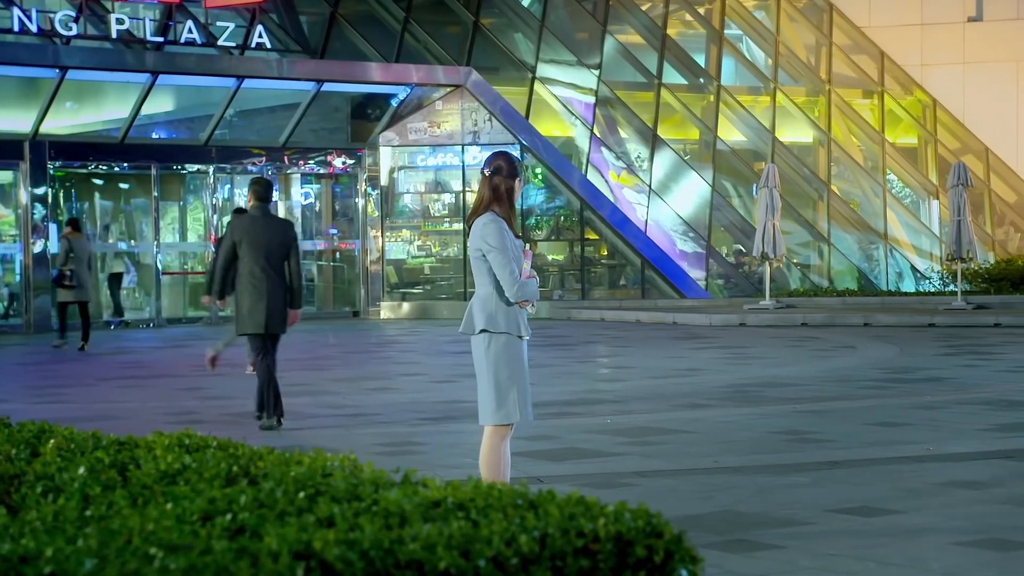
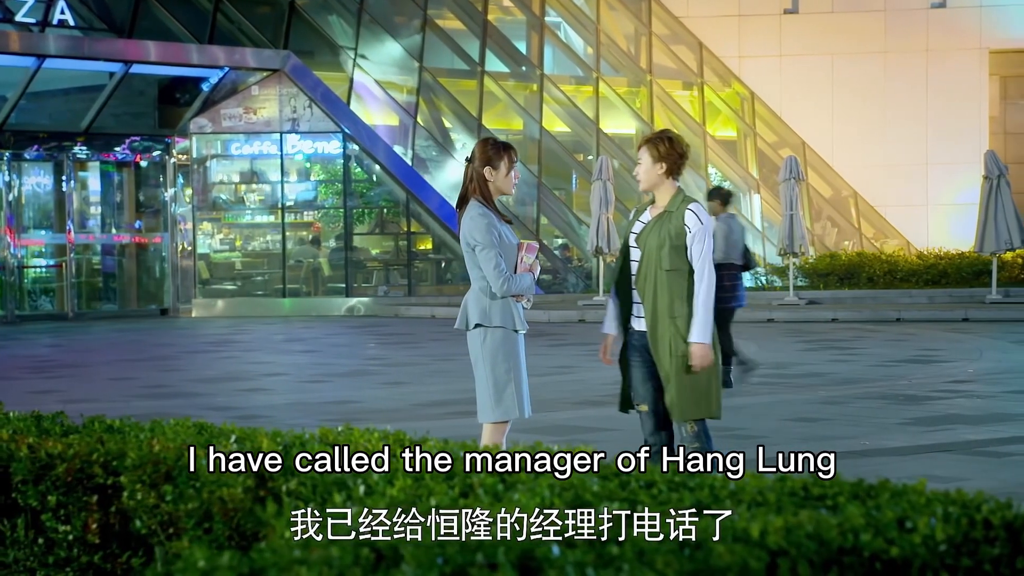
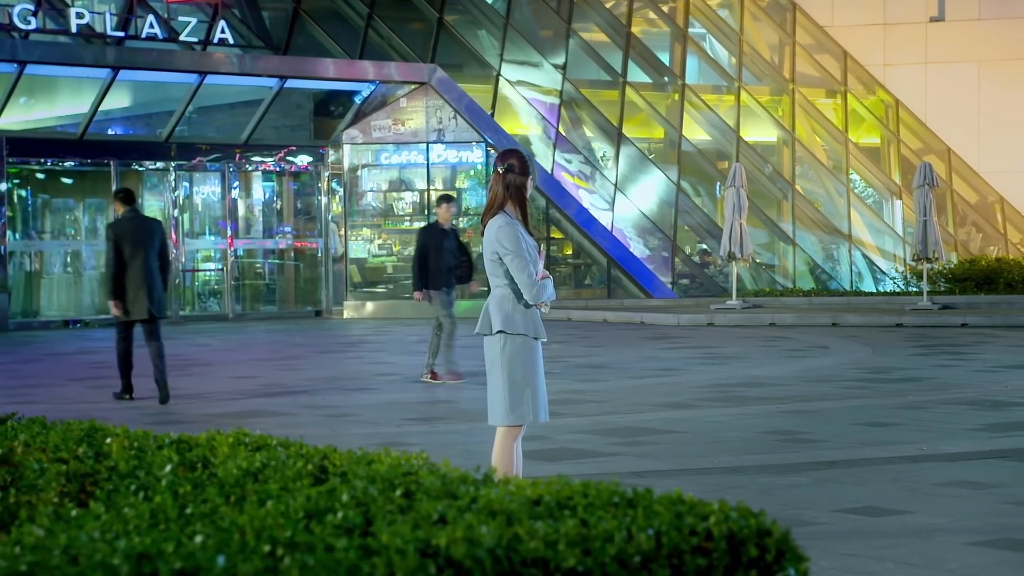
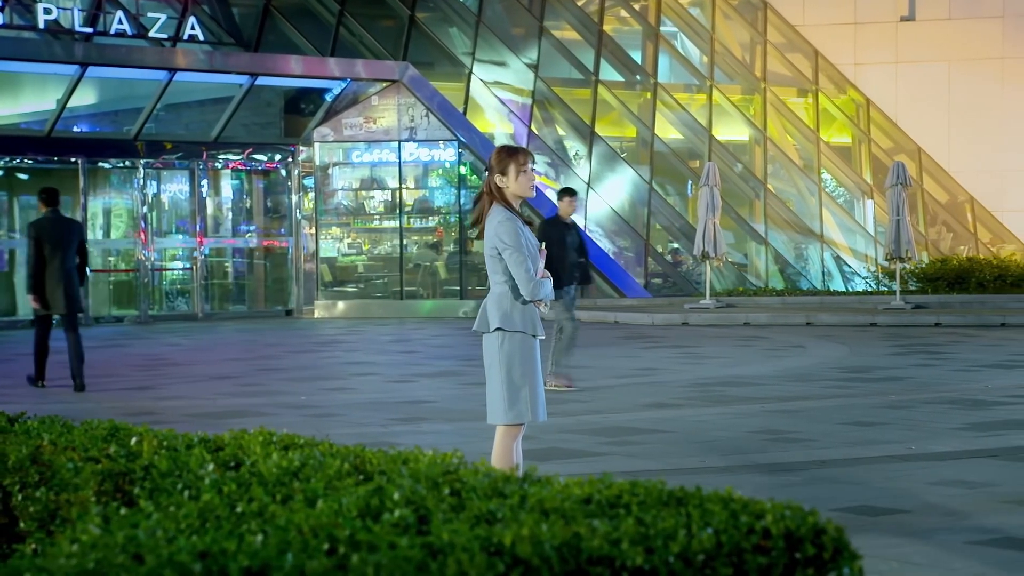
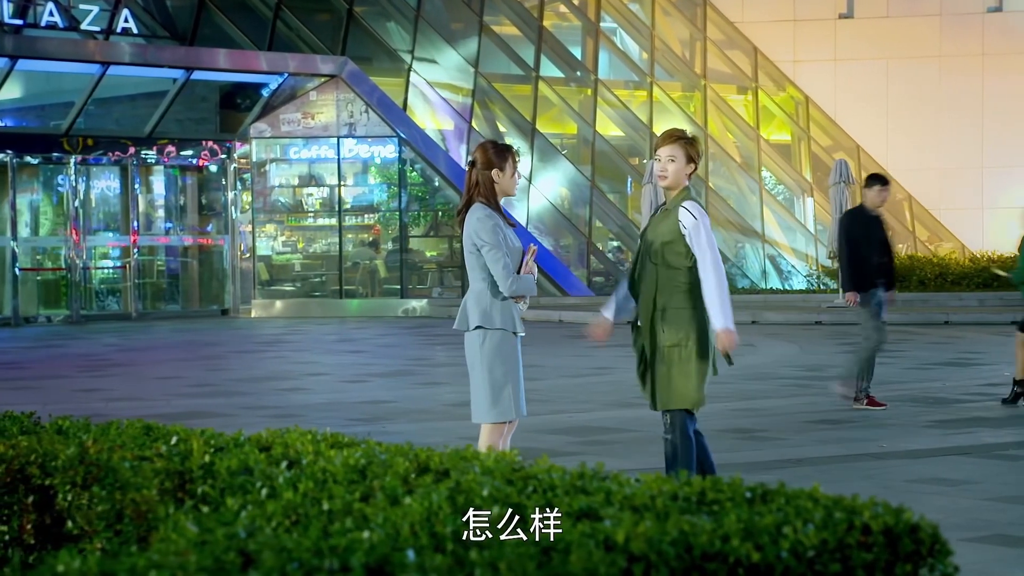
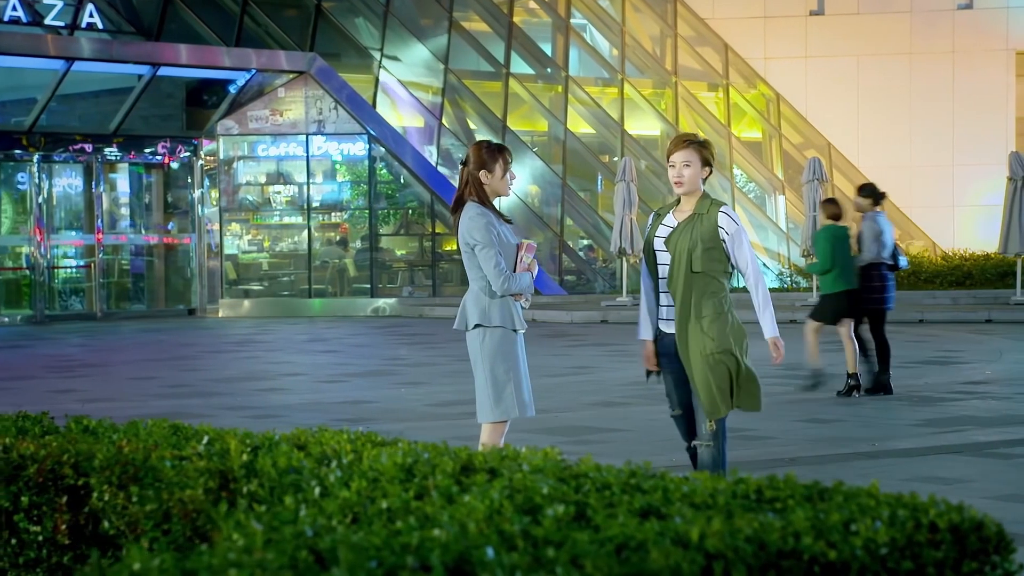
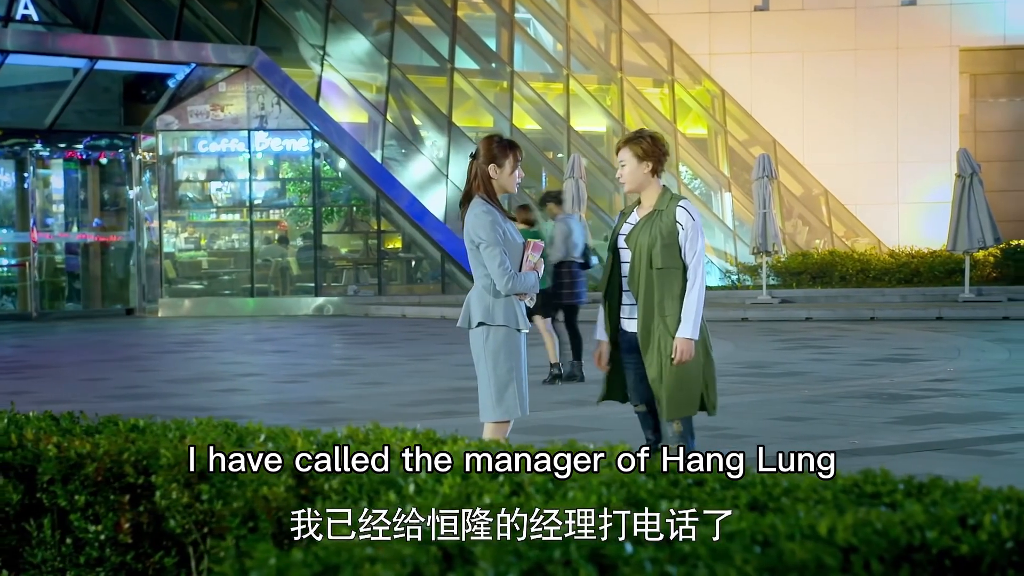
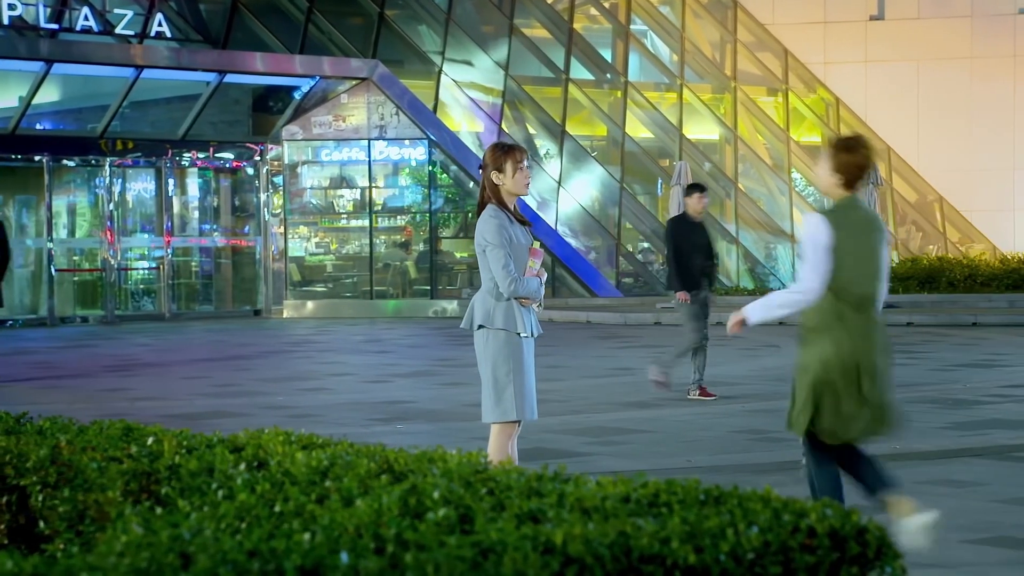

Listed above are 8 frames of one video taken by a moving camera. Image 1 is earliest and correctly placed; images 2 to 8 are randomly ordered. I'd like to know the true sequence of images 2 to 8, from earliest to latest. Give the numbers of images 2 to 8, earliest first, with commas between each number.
3, 4, 8, 5, 6, 2, 7
